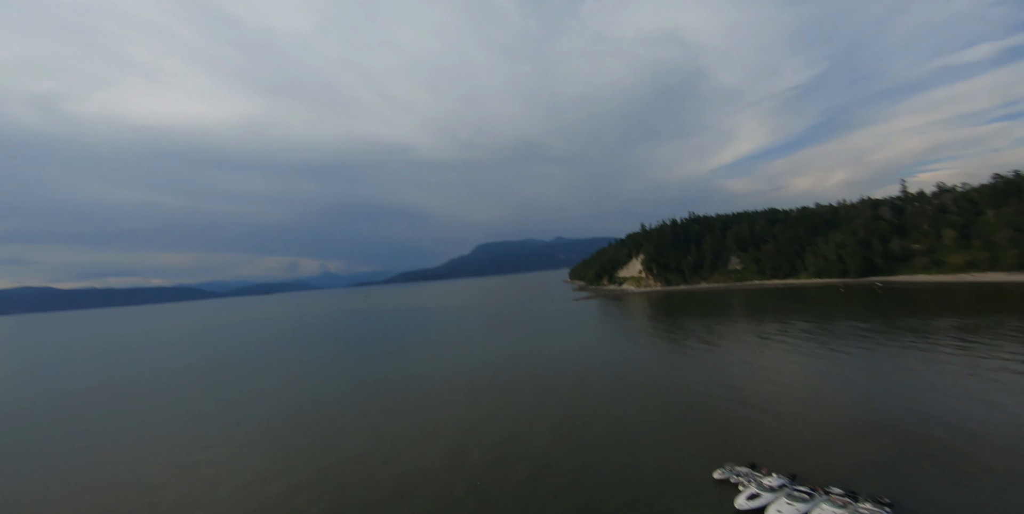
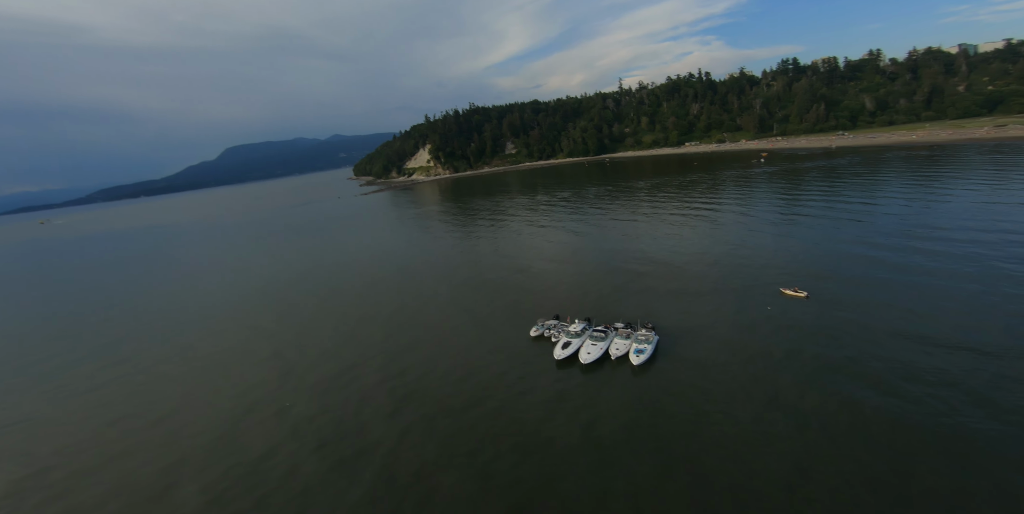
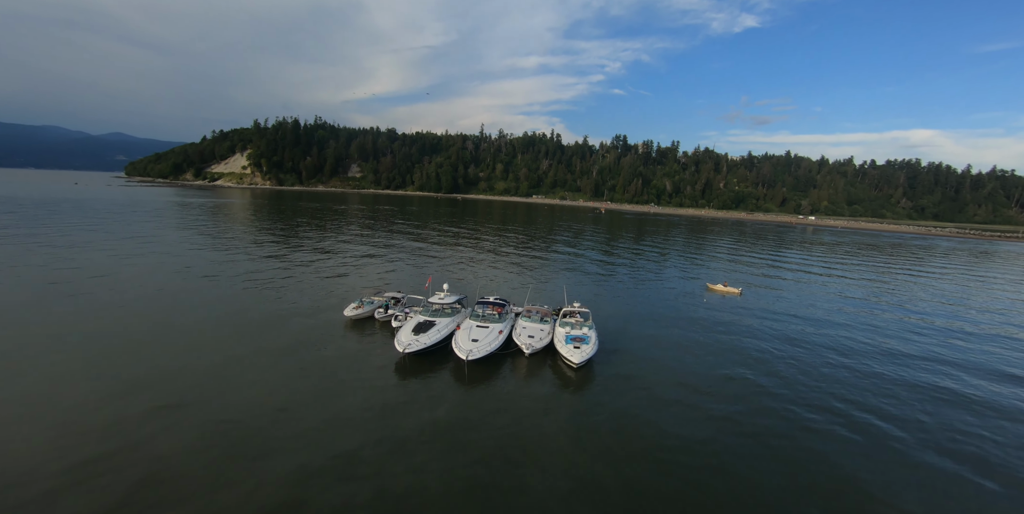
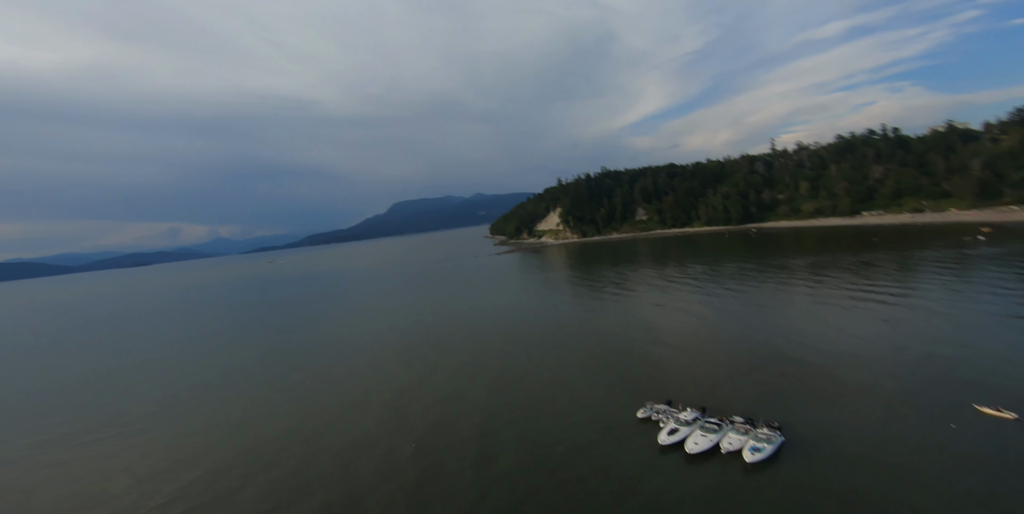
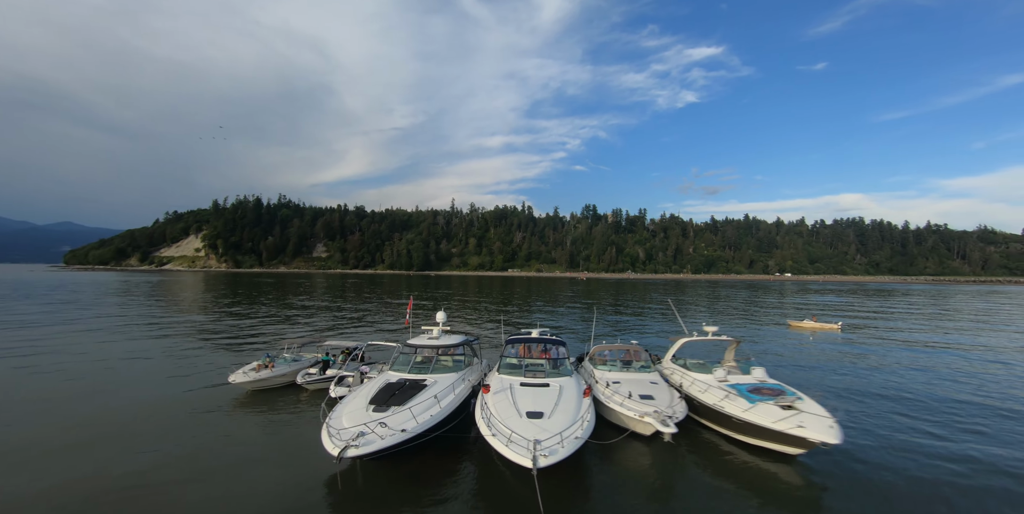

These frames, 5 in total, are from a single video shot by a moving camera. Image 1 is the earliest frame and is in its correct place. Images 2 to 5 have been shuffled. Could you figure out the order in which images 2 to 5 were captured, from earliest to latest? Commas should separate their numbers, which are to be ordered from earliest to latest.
4, 2, 3, 5
